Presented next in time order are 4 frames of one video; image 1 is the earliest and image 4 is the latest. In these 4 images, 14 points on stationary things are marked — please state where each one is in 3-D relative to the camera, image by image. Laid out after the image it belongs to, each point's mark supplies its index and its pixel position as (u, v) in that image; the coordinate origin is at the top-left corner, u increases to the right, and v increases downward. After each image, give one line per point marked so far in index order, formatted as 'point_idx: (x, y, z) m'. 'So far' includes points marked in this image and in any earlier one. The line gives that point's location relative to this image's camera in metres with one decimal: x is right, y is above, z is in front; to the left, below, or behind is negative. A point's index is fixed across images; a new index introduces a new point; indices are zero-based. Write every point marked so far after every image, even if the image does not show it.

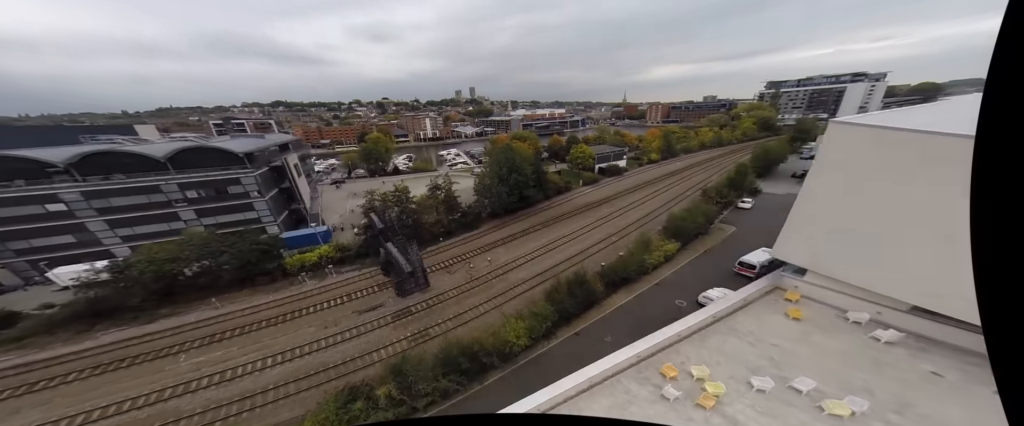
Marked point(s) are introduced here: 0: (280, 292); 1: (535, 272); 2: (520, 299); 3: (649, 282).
0: (-8.4, -2.8, +9.8) m
1: (+0.8, -2.4, +10.7) m
2: (+0.3, -3.0, +9.5) m
3: (+4.9, -2.5, +9.8) m
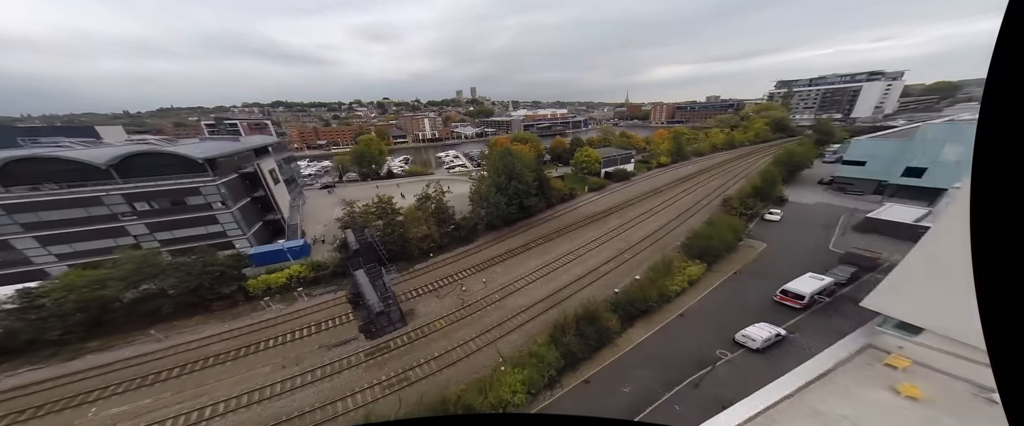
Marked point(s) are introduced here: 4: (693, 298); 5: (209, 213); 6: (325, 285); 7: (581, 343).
0: (-8.5, -3.3, +8.4) m
1: (+0.8, -2.9, +9.2) m
2: (+0.2, -3.6, +8.1) m
3: (+4.9, -3.1, +8.4) m
4: (+5.8, -2.7, +8.8) m
5: (-10.8, 0.0, +9.7) m
6: (-6.9, -2.6, +9.9) m
7: (+1.8, -3.4, +7.1) m
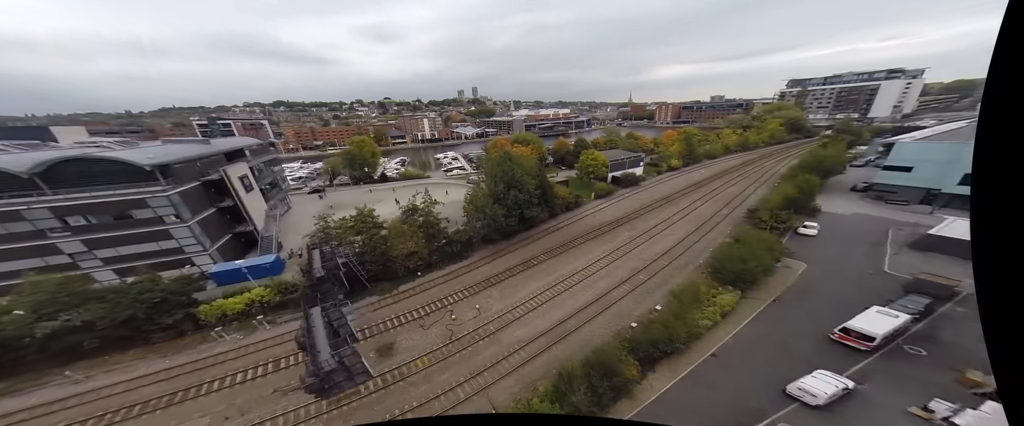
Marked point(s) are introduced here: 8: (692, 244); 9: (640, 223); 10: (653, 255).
0: (-8.6, -3.8, +7.1) m
1: (+0.7, -3.4, +7.8) m
2: (+0.1, -4.0, +6.7) m
3: (+4.8, -3.6, +6.9) m
4: (+5.8, -3.2, +7.3) m
5: (-10.9, -0.4, +8.4) m
6: (-6.9, -3.1, +8.6) m
7: (+1.7, -3.9, +5.7) m
8: (+7.3, -1.2, +11.0) m
9: (+6.1, -0.5, +12.9) m
10: (+5.5, -1.6, +10.6) m
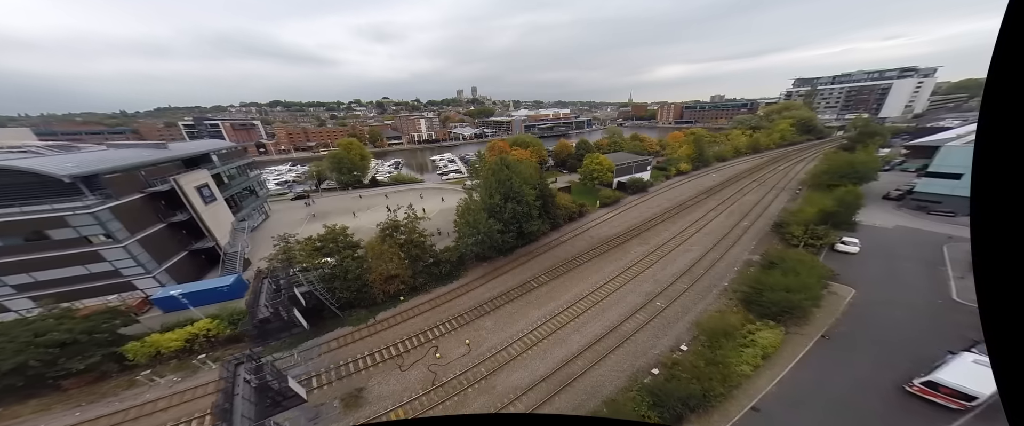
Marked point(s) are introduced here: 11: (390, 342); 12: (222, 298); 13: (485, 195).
0: (-8.7, -4.3, +5.8) m
1: (+0.6, -3.9, +6.5) m
2: (0.0, -4.5, +5.3) m
3: (+4.7, -4.1, +5.6) m
4: (+5.7, -3.7, +6.0) m
5: (-11.0, -0.9, +7.0) m
6: (-7.0, -3.6, +7.3) m
7: (+1.6, -4.4, +4.4) m
8: (+7.1, -1.7, +9.6) m
9: (+5.9, -0.9, +11.5) m
10: (+5.4, -2.1, +9.2) m
11: (-3.4, -3.6, +7.5) m
12: (-8.8, -2.6, +8.3) m
13: (-1.1, +0.8, +10.4) m
